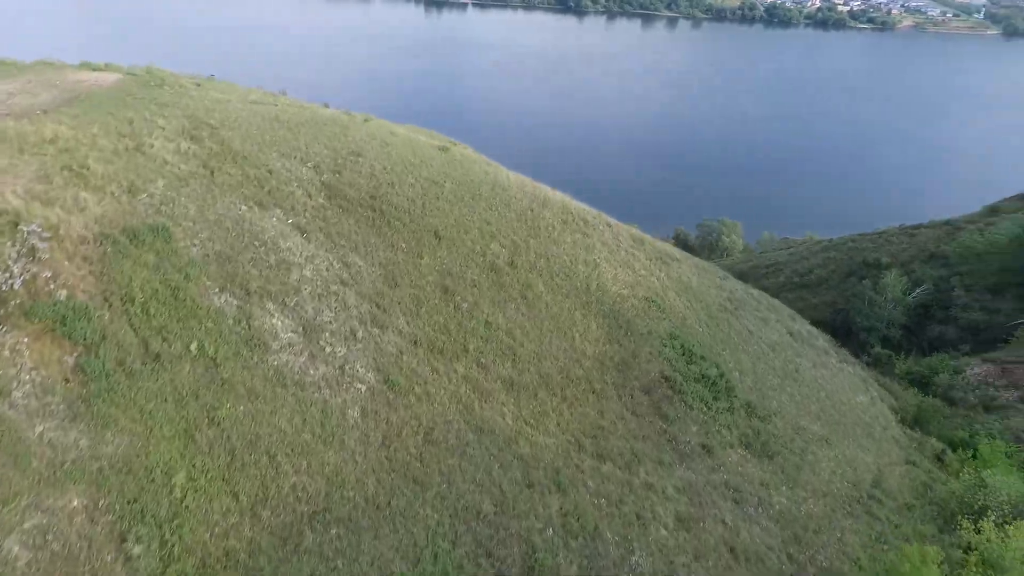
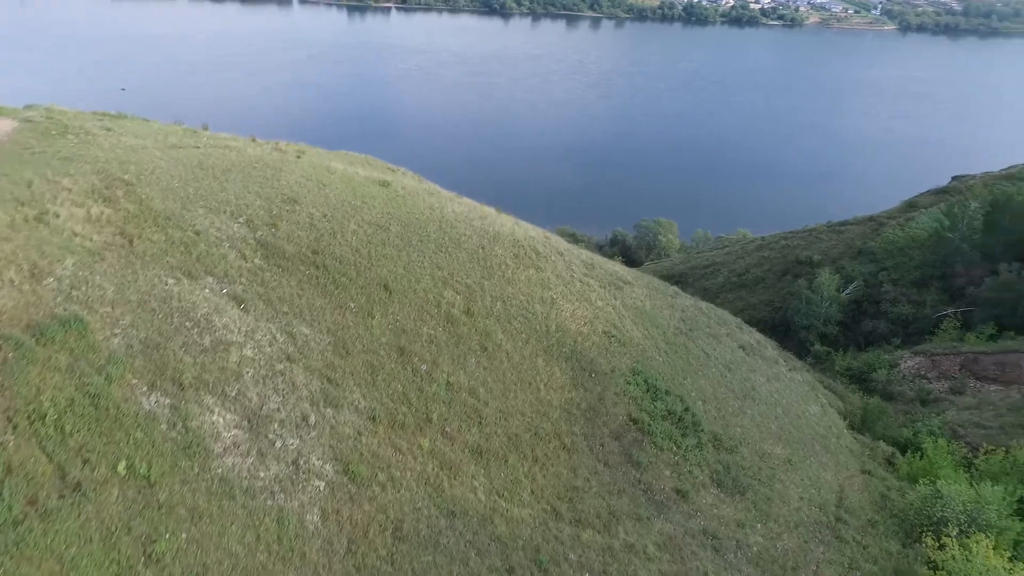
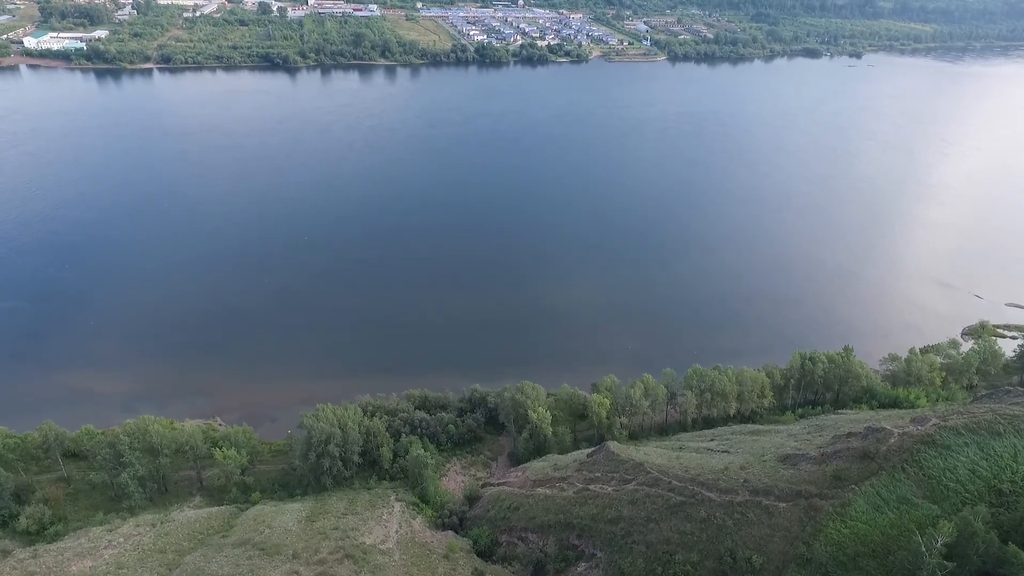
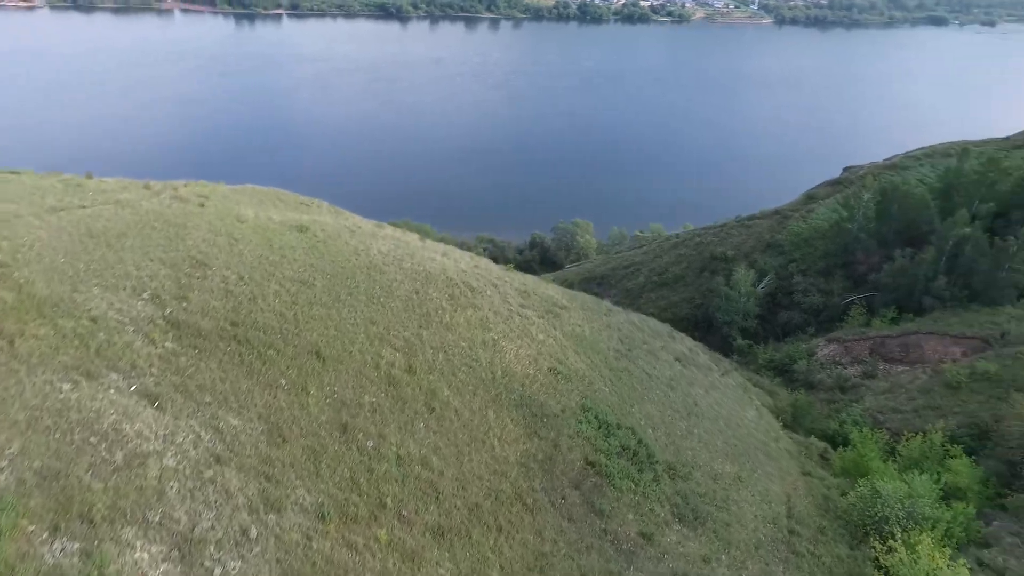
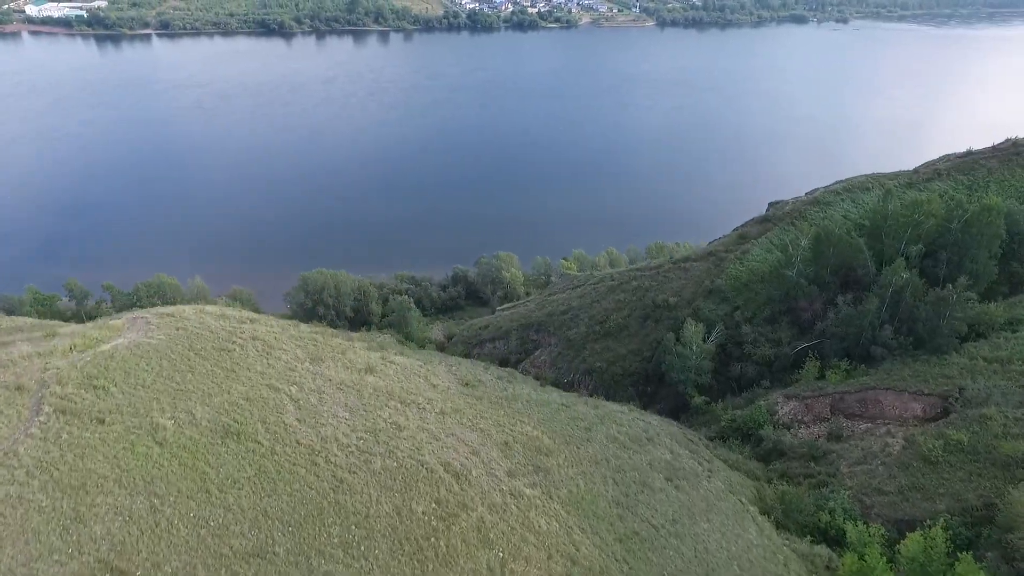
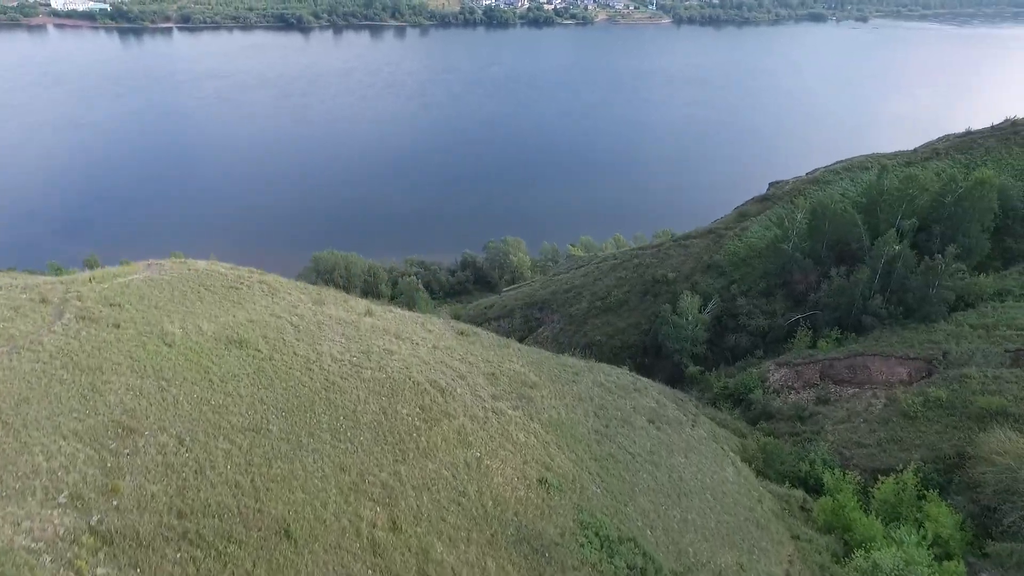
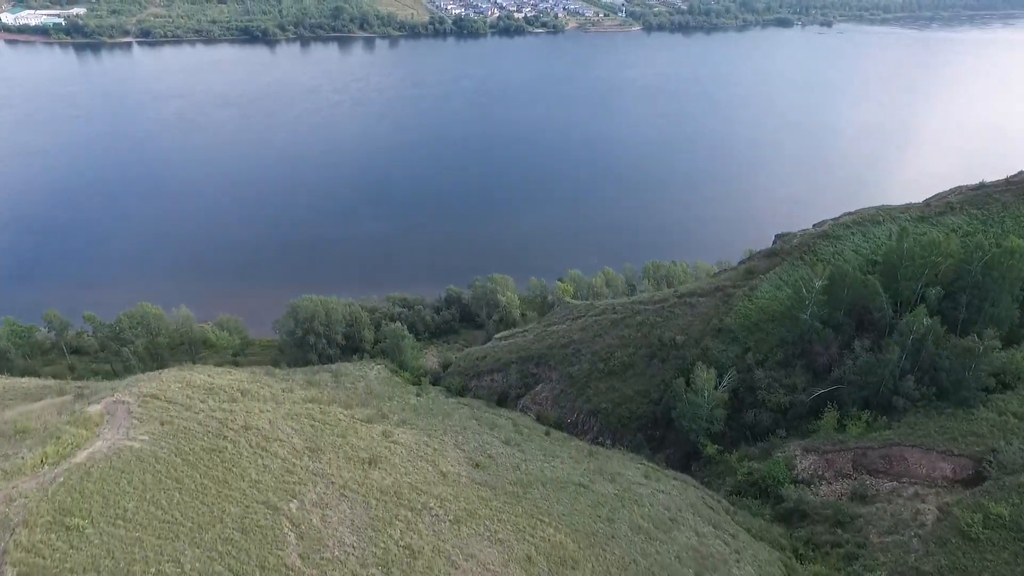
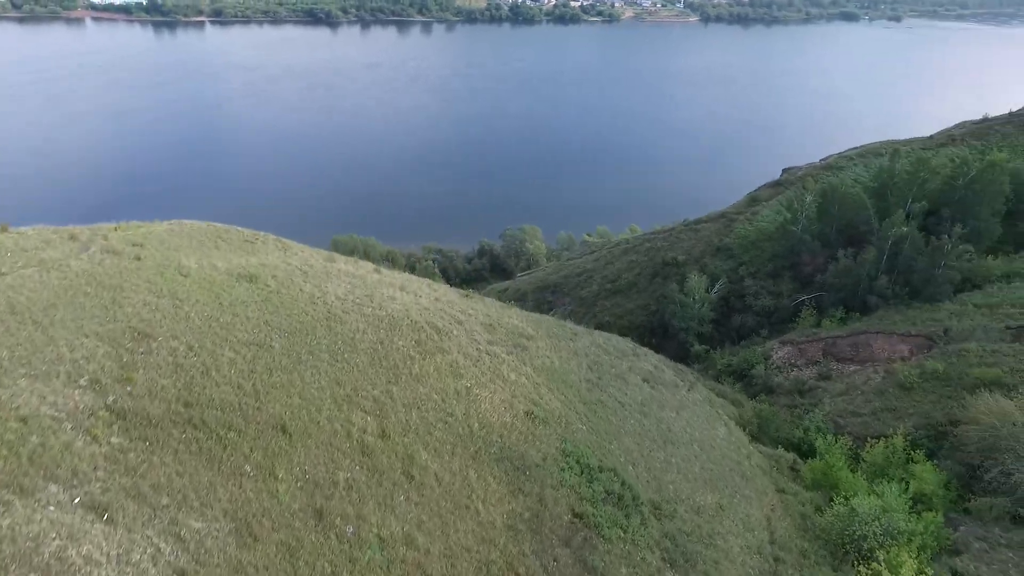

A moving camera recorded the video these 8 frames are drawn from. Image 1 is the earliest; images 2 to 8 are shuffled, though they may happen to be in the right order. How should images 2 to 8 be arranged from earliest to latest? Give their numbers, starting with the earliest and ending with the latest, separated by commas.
2, 4, 8, 6, 5, 7, 3
